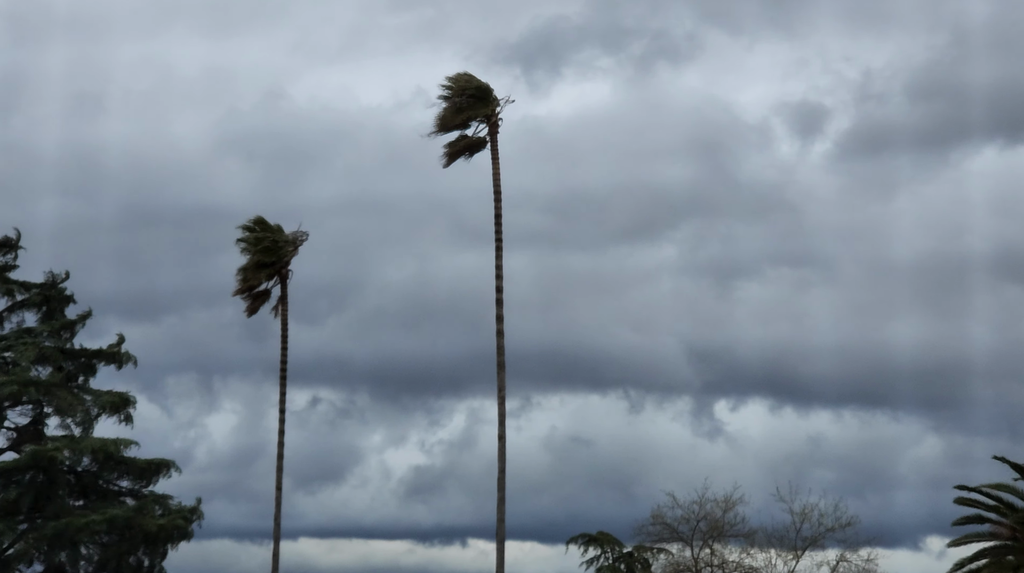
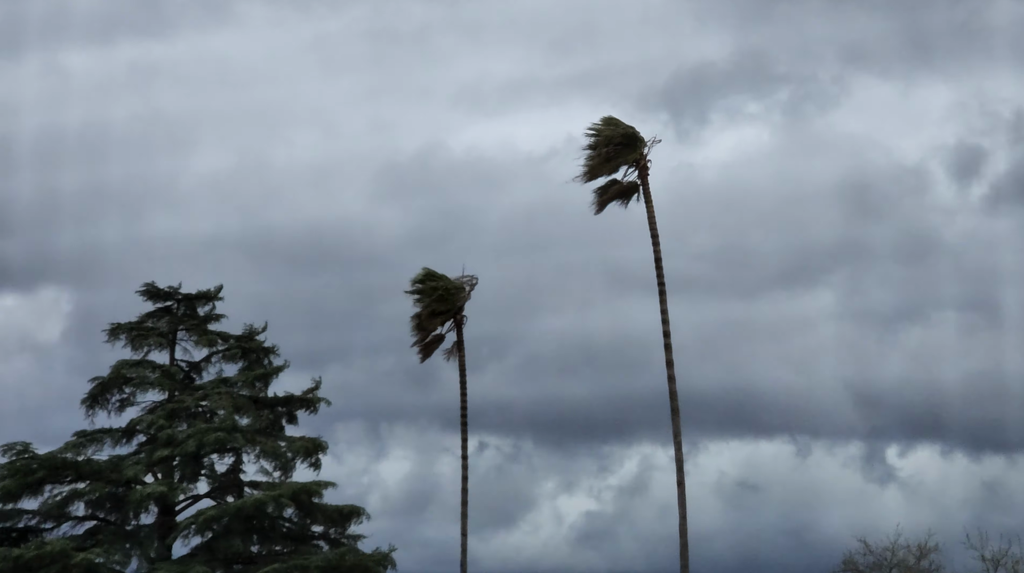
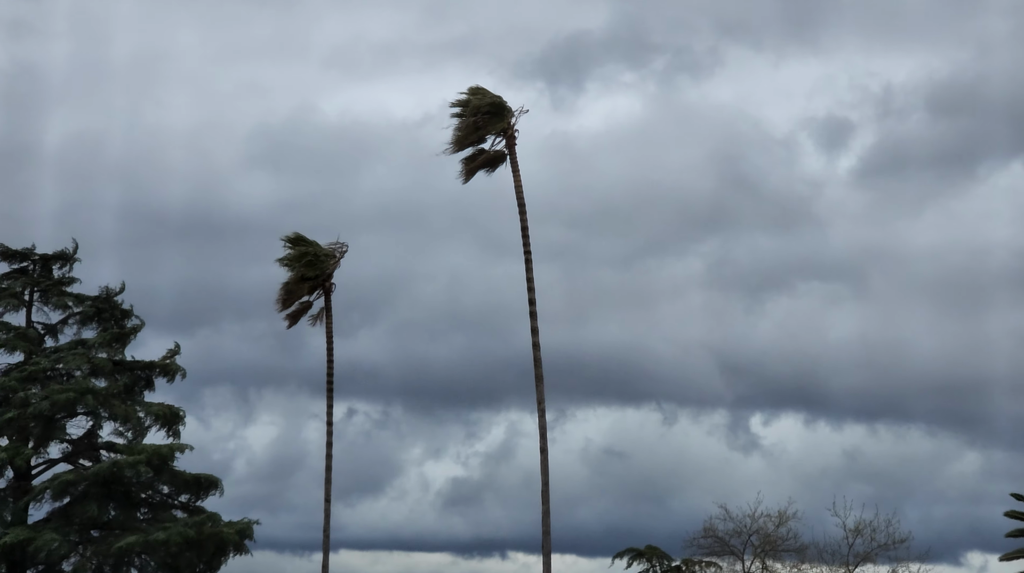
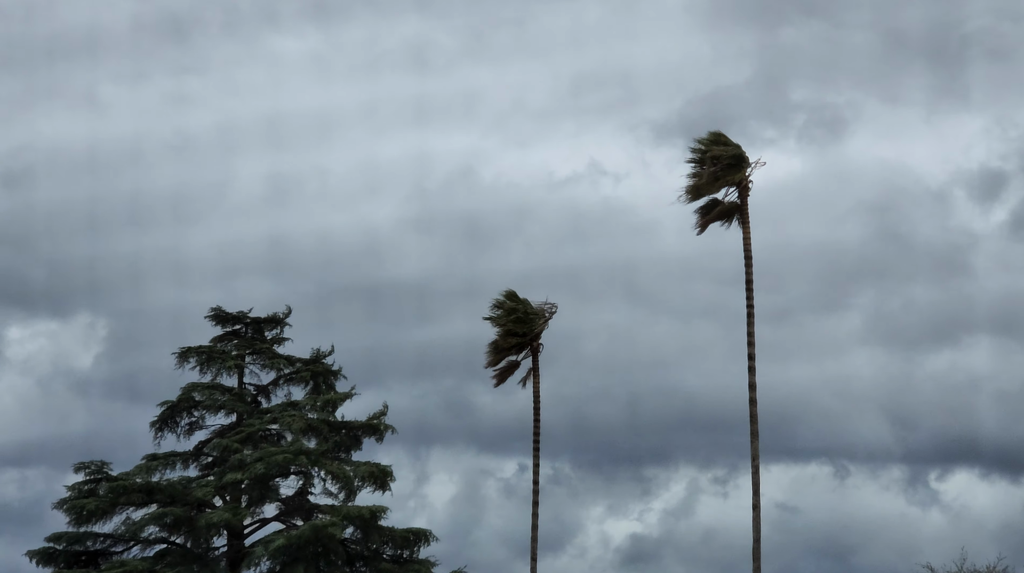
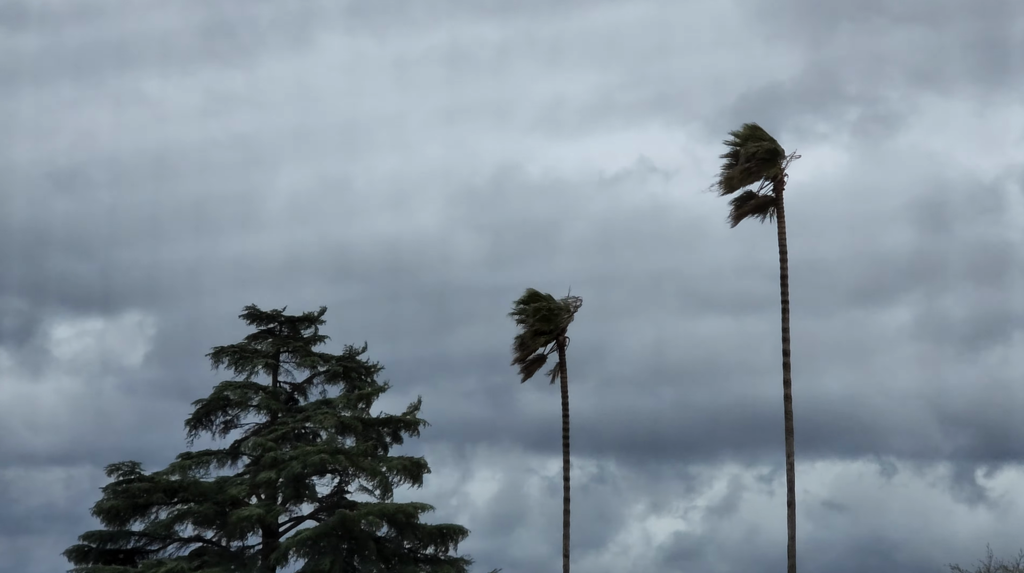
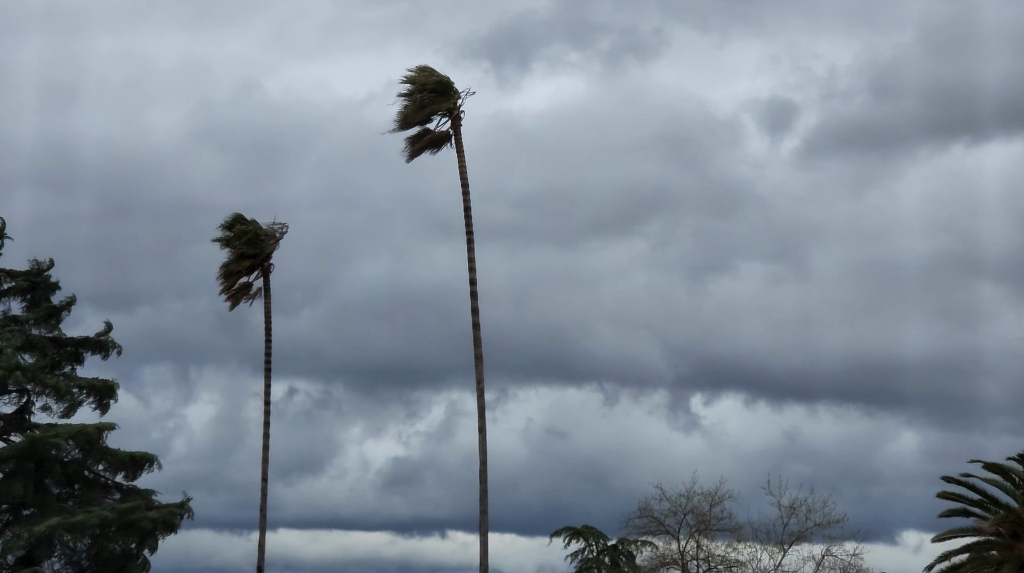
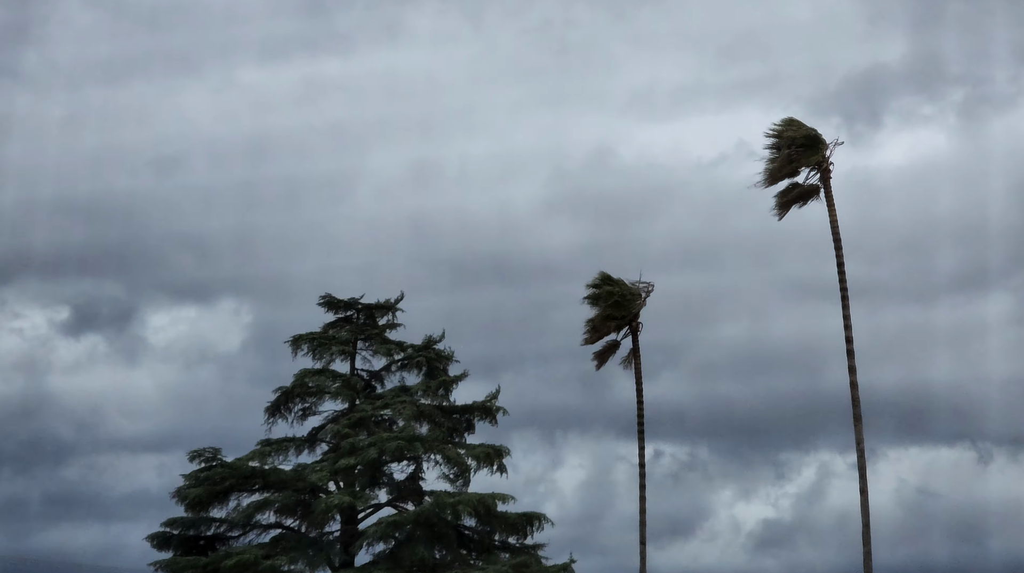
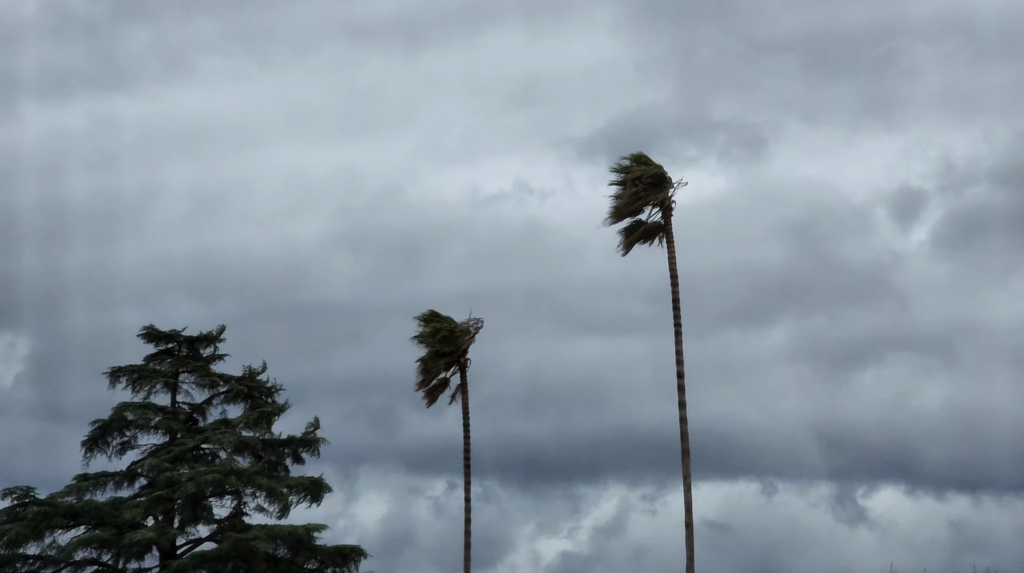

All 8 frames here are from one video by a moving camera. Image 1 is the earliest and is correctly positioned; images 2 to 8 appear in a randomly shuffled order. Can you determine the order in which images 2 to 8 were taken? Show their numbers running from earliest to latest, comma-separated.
6, 3, 2, 7, 5, 4, 8
